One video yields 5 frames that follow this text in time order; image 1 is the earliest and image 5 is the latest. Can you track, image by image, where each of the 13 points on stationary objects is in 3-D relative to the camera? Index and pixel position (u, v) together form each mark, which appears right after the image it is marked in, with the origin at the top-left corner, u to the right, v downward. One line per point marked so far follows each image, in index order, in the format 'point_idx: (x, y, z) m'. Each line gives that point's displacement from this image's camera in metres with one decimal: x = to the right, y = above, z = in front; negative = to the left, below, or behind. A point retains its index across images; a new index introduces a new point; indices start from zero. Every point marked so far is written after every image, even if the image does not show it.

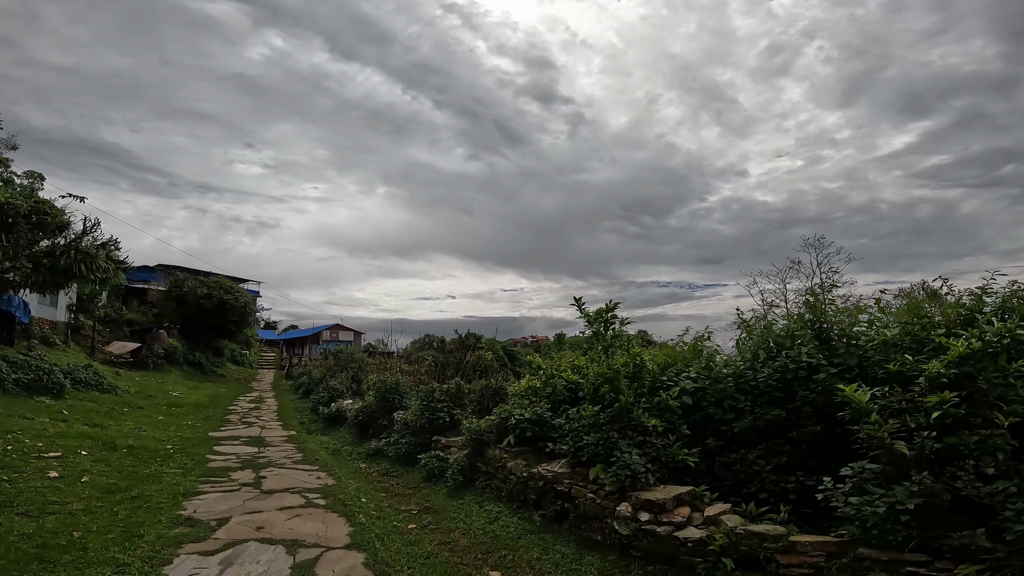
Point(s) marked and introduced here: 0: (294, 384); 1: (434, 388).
0: (-7.0, -3.1, +16.1) m
1: (-1.1, -1.4, +6.8) m
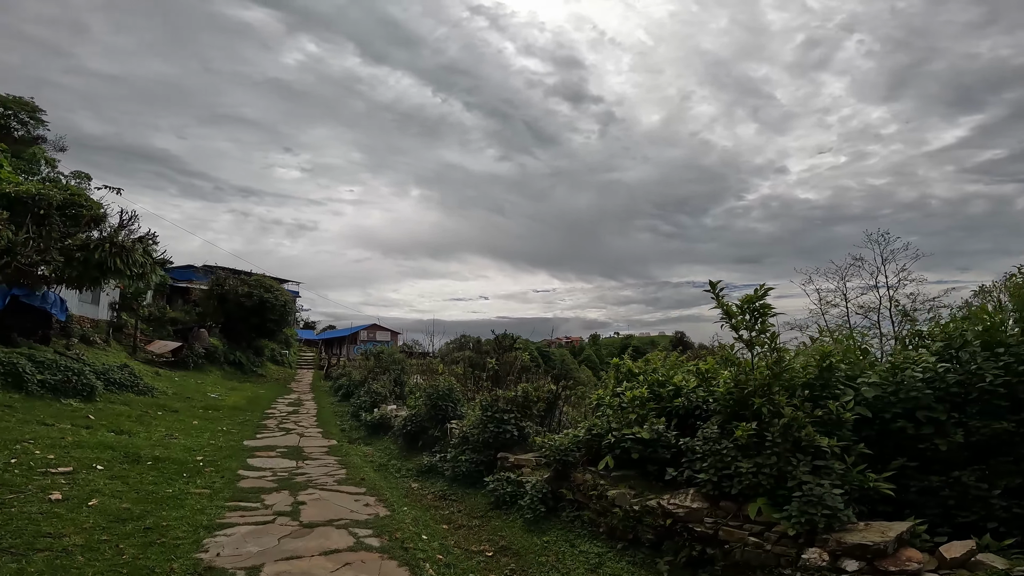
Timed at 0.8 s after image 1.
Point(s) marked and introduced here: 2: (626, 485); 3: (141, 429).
0: (-5.5, -3.0, +15.4) m
1: (-0.2, -1.2, +5.8) m
2: (+0.9, -1.6, +3.9) m
3: (-5.4, -2.1, +7.3) m
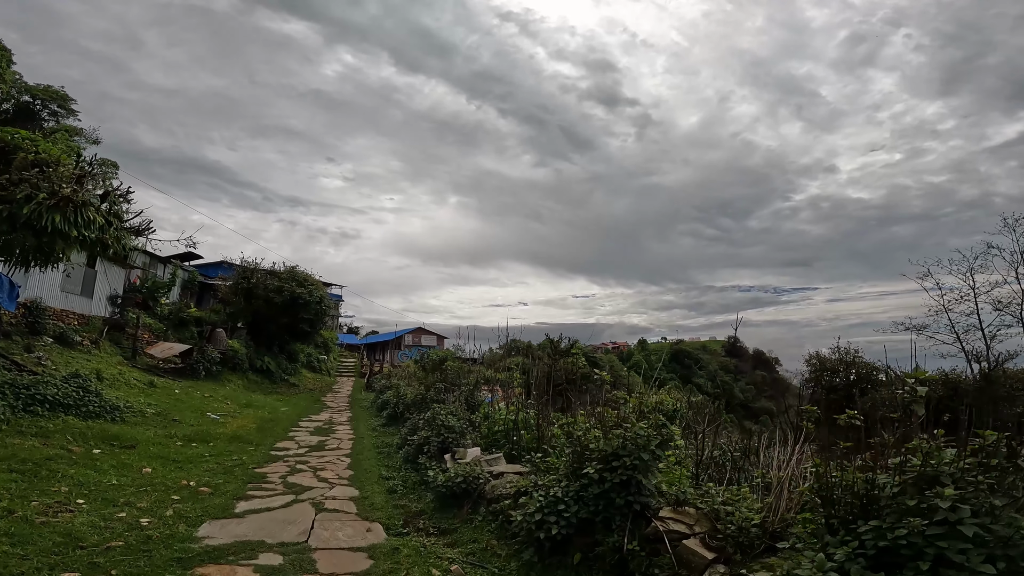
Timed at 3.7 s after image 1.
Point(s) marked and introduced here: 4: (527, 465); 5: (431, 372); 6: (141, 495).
0: (-3.2, -2.6, +11.8) m
1: (+1.4, -0.7, +1.8) m
2: (+2.3, -1.0, -0.1) m
3: (-3.8, -1.6, +3.7) m
4: (+0.1, -1.4, +4.5) m
5: (-2.1, -2.2, +12.7) m
6: (-3.3, -1.9, +4.5) m
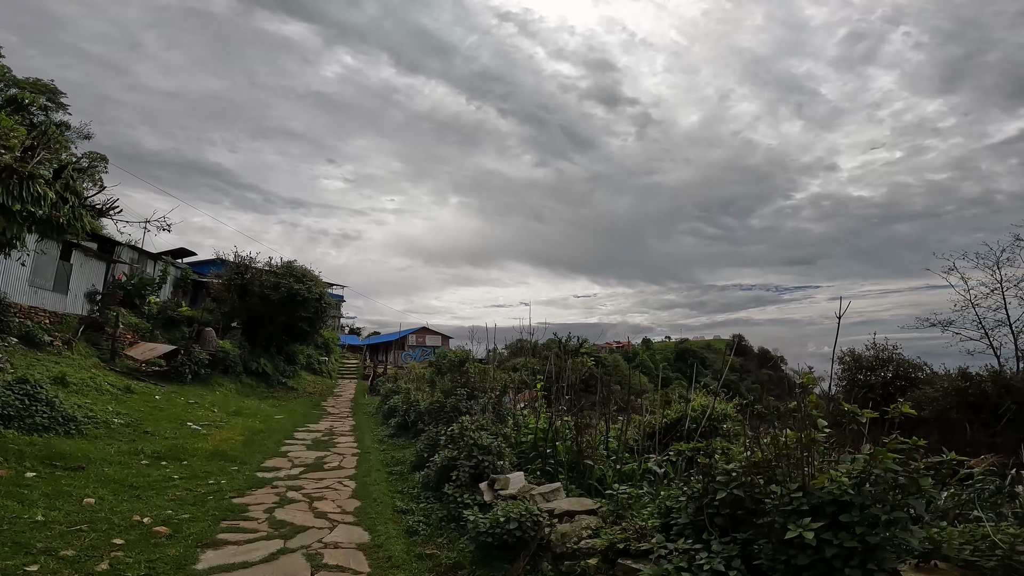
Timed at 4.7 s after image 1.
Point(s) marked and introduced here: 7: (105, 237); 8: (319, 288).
0: (-2.7, -2.5, +10.5) m
1: (+1.8, -0.5, +0.6) m
2: (+2.7, -0.8, -1.3) m
3: (-3.3, -1.4, +2.5) m
4: (+0.5, -1.2, +3.2) m
5: (-1.6, -2.0, +11.5) m
6: (-2.8, -1.7, +3.3) m
7: (-13.1, +1.6, +16.1) m
8: (-6.8, 0.0, +17.6) m
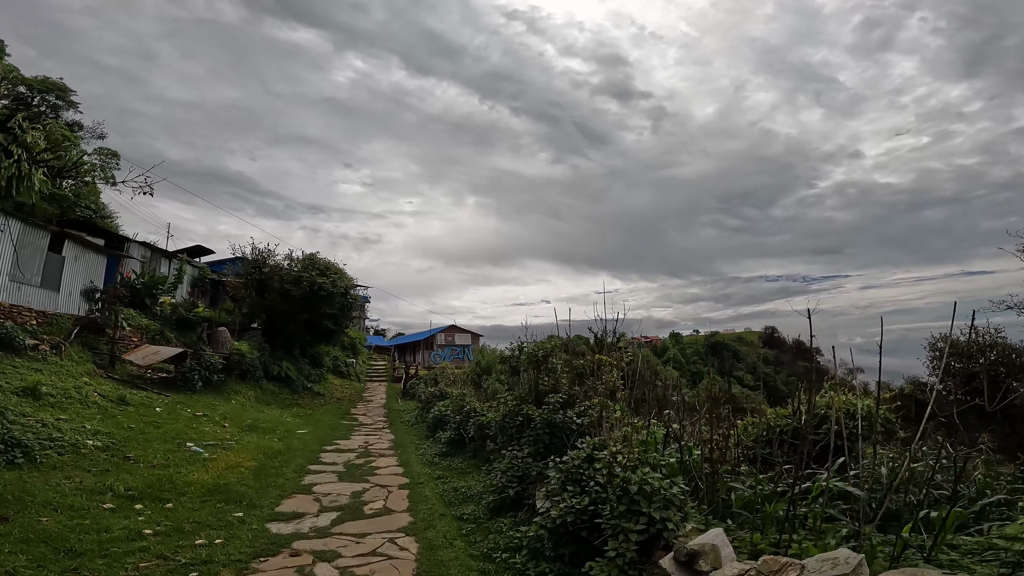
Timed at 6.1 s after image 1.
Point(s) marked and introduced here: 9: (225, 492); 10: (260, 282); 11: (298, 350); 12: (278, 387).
0: (-1.5, -2.2, +8.8) m
1: (+2.5, -0.1, -1.4) m
2: (+3.4, -0.4, -3.3) m
3: (-2.5, -1.2, +0.8) m
4: (+1.4, -0.9, +1.4) m
5: (-0.4, -1.7, +9.7) m
6: (-1.9, -1.5, +1.5) m
7: (-11.8, +1.6, +14.7) m
8: (-5.4, +0.2, +16.0) m
9: (-2.6, -1.8, +4.5) m
10: (-7.5, +0.2, +14.8) m
11: (-6.9, -2.0, +15.9) m
12: (-5.8, -2.4, +12.4) m
